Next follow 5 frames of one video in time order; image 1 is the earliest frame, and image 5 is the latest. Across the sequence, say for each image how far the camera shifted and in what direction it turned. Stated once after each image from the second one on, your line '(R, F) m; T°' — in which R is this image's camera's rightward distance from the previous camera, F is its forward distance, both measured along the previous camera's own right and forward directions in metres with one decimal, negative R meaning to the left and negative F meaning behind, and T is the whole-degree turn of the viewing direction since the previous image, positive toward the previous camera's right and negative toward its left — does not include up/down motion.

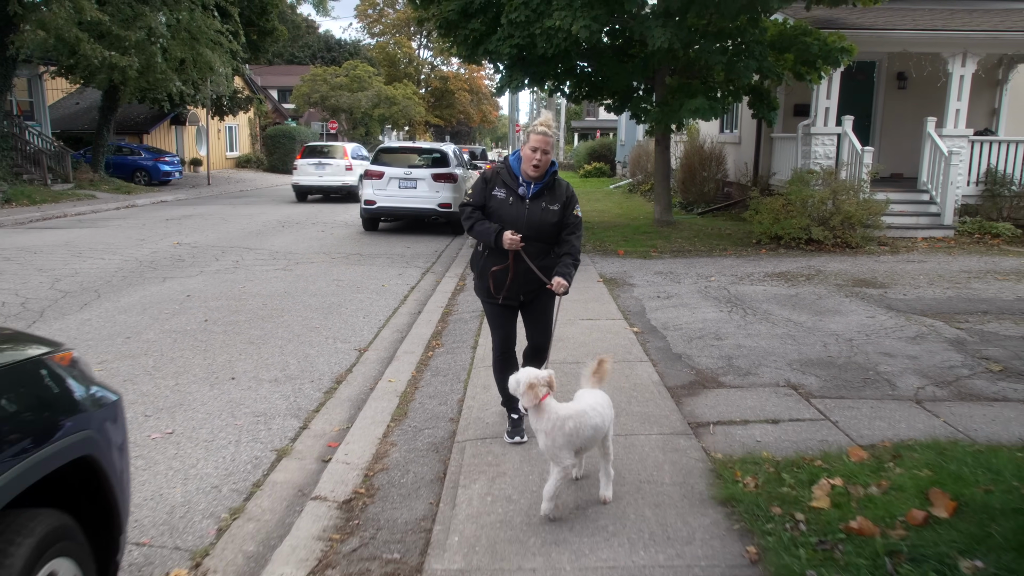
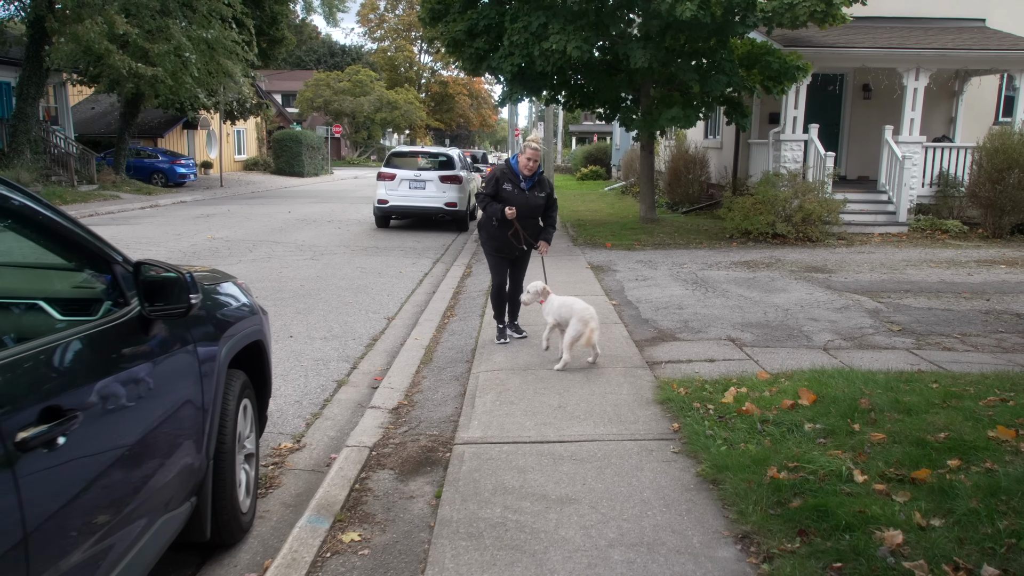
(0.0, -1.5) m; 0°
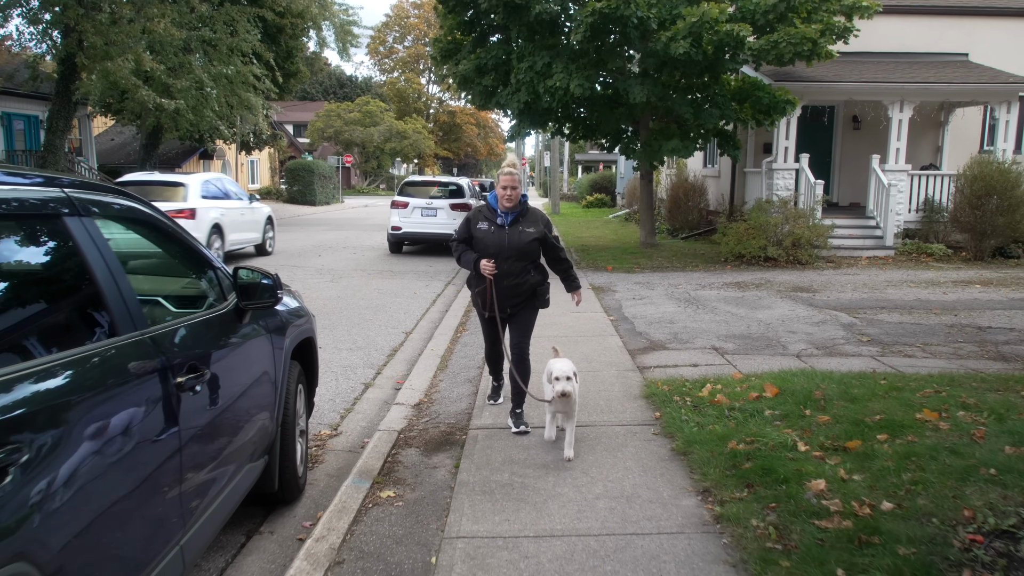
(0.0, -0.8) m; -1°
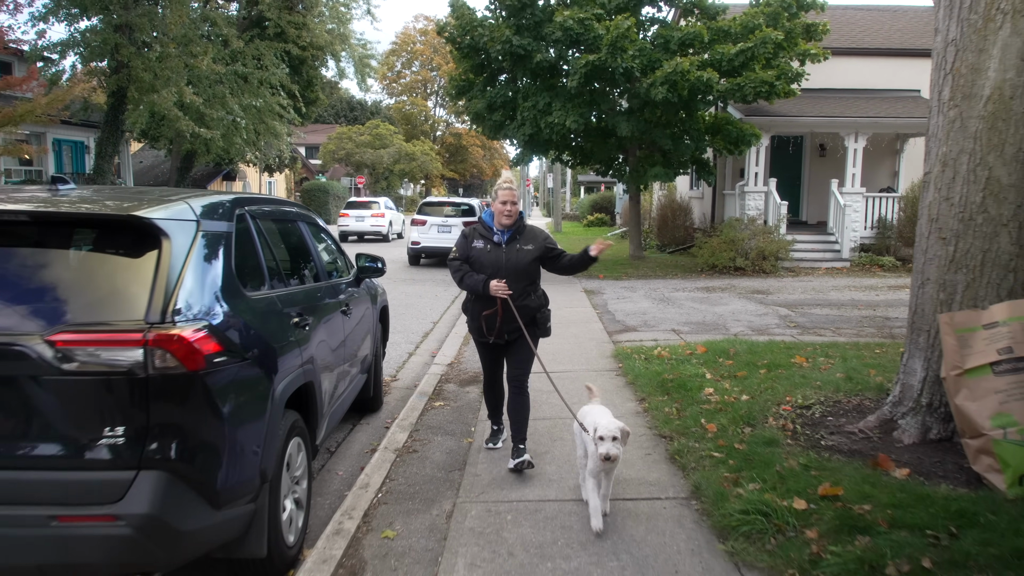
(0.0, -2.3) m; 0°
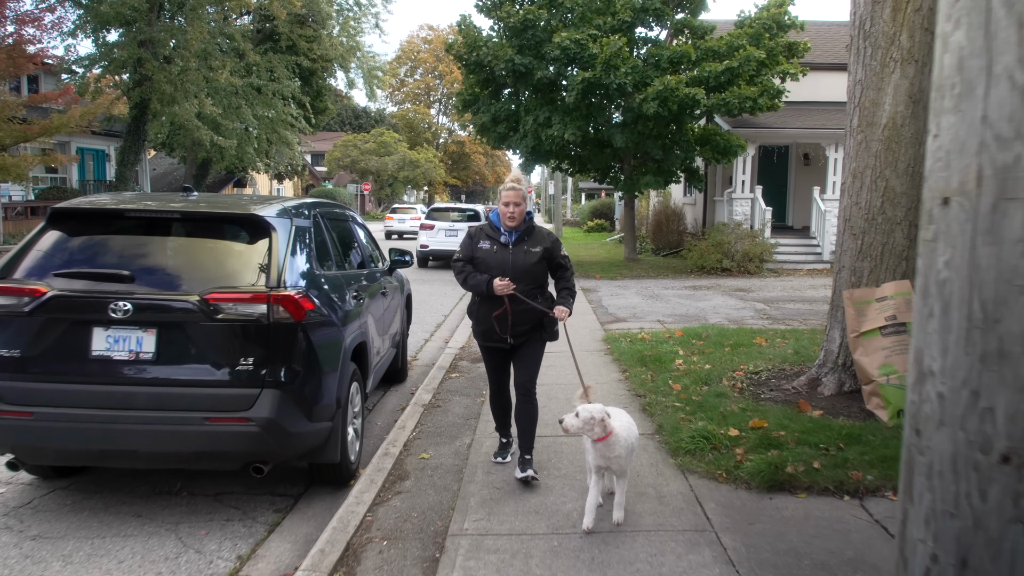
(0.0, -1.3) m; 0°
